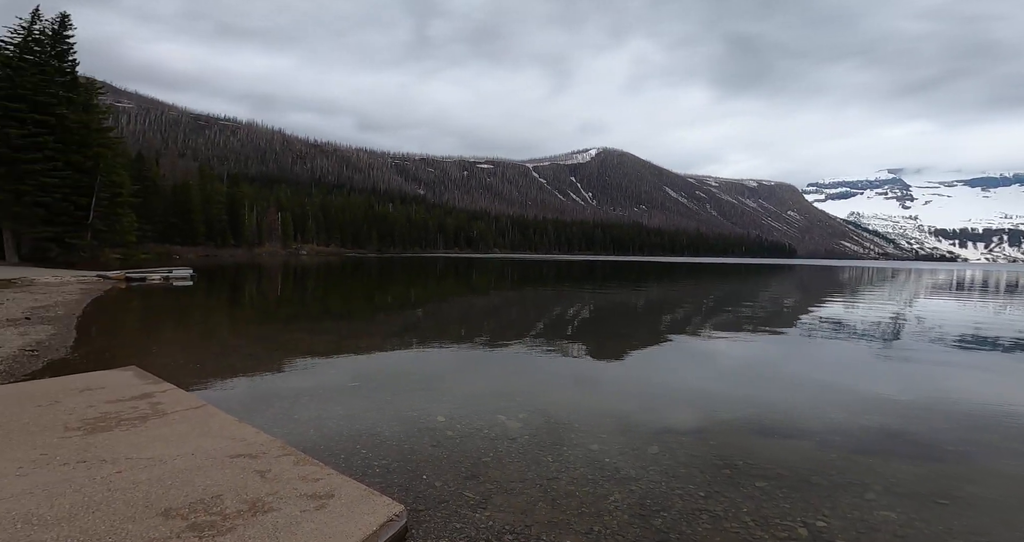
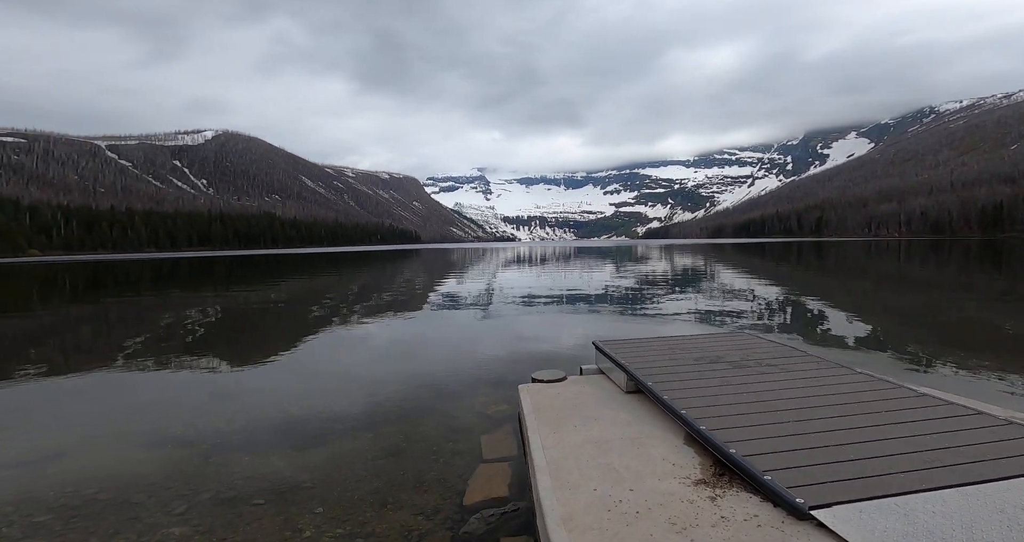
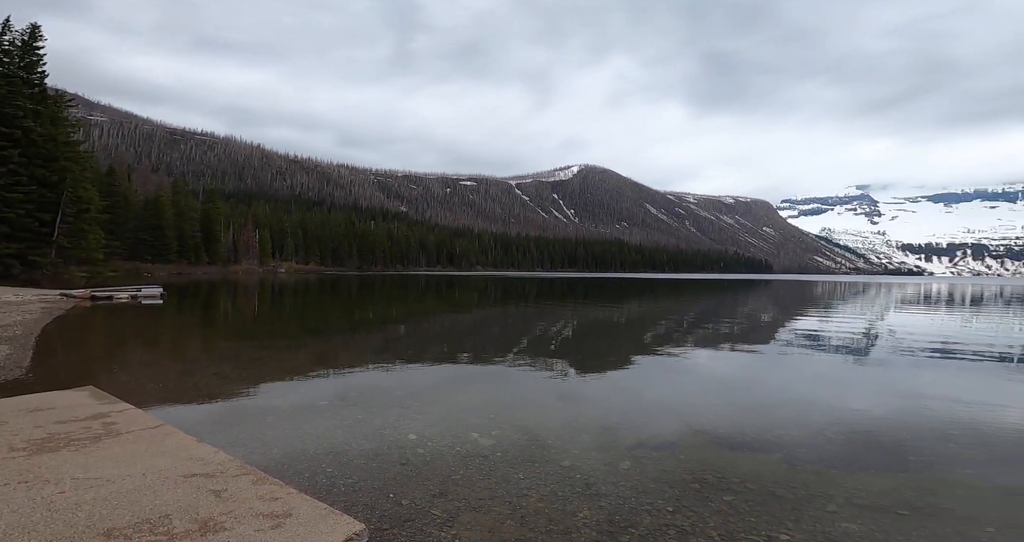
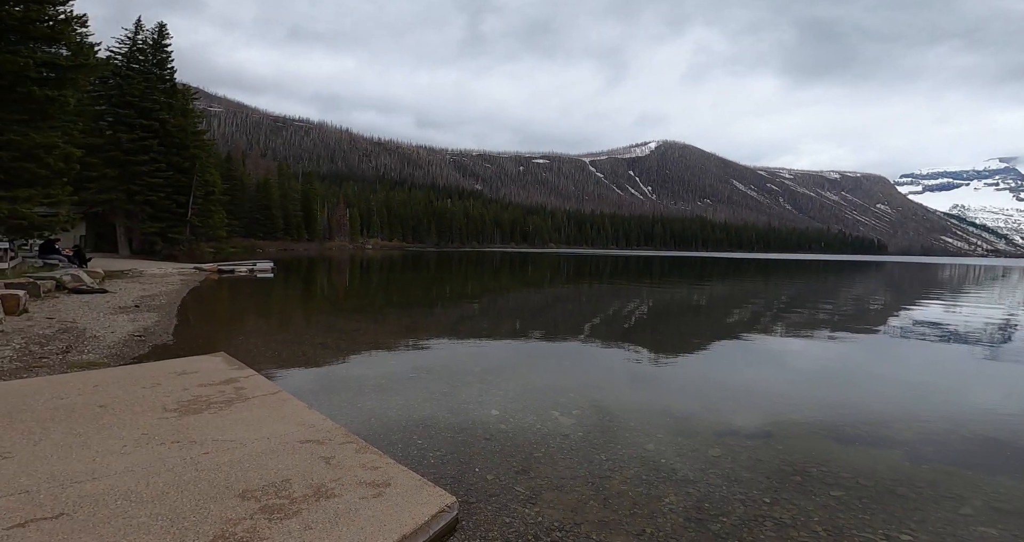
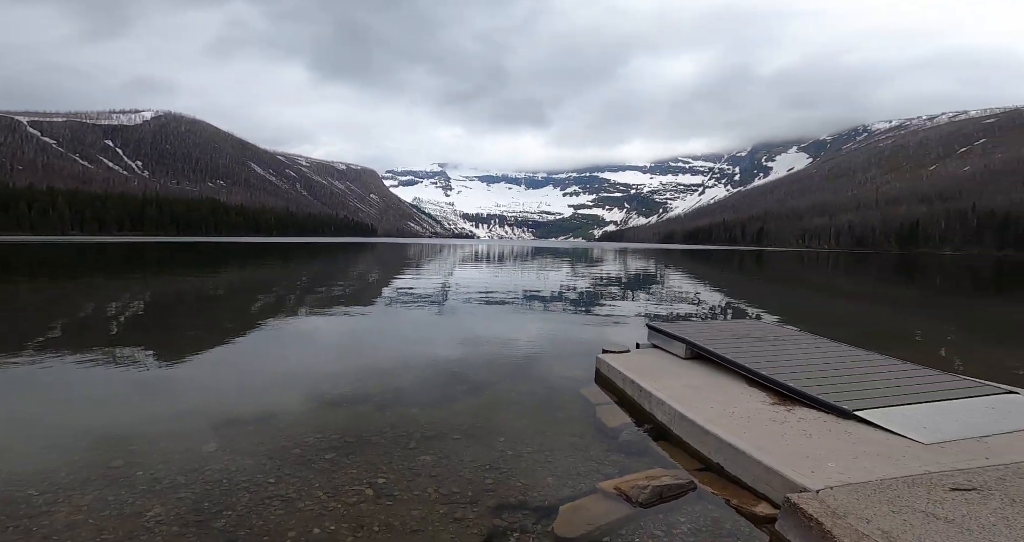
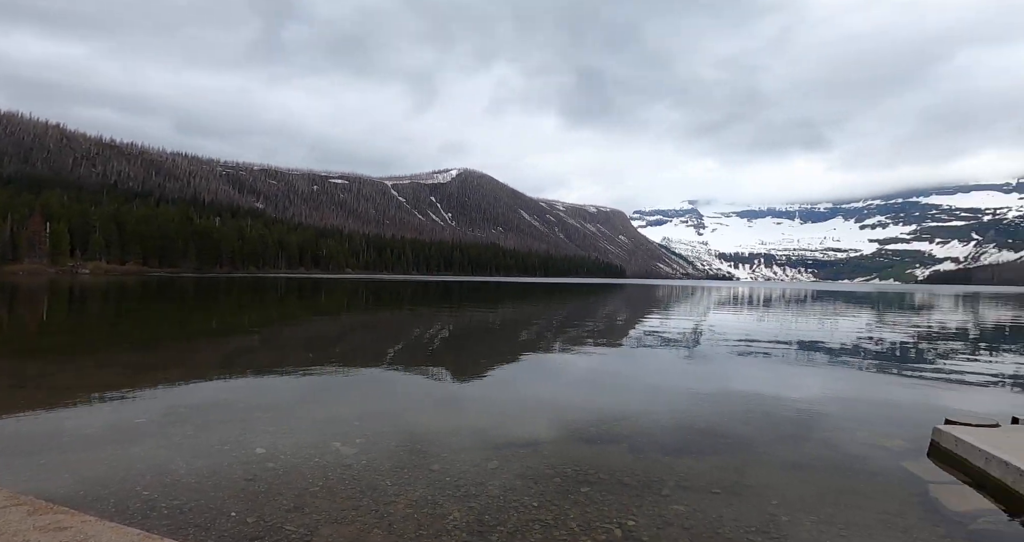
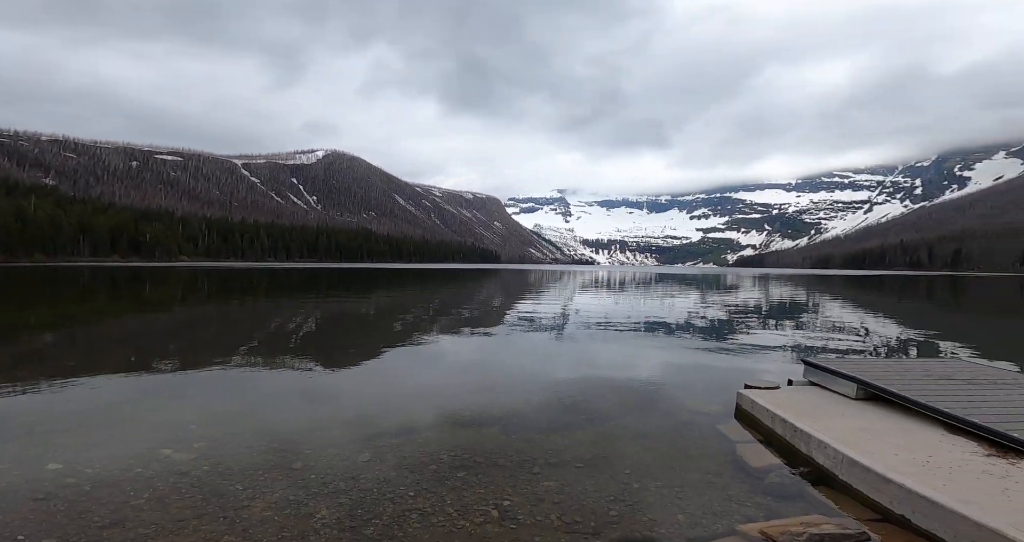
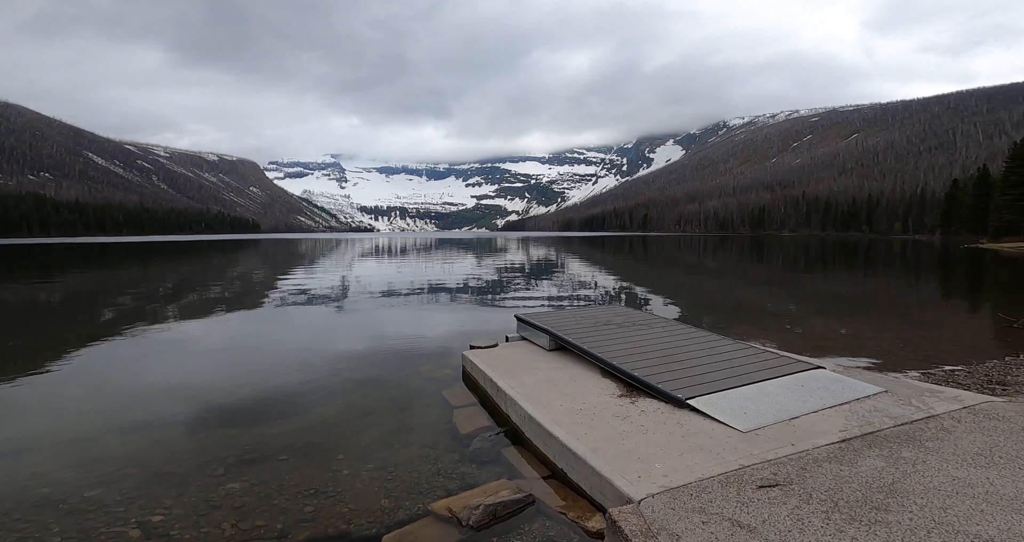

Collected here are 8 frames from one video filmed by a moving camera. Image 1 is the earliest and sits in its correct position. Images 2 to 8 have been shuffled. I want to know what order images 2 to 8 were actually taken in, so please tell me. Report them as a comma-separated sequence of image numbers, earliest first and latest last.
4, 3, 6, 7, 5, 8, 2
